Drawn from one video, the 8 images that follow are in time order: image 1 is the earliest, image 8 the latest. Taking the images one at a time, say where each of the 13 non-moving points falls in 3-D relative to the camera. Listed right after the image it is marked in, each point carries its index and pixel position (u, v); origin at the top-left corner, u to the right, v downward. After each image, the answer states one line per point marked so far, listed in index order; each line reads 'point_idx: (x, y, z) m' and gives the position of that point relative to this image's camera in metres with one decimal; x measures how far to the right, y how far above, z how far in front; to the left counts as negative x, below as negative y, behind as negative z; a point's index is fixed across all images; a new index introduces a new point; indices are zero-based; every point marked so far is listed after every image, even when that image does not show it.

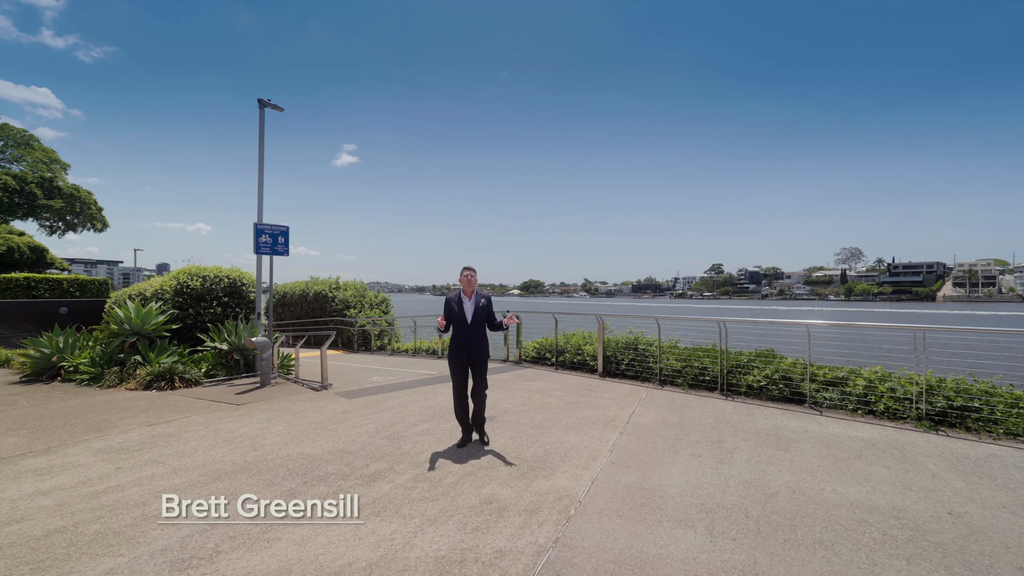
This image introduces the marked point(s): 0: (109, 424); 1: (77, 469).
0: (-5.1, -1.7, +5.5) m
1: (-4.1, -1.7, +4.0) m
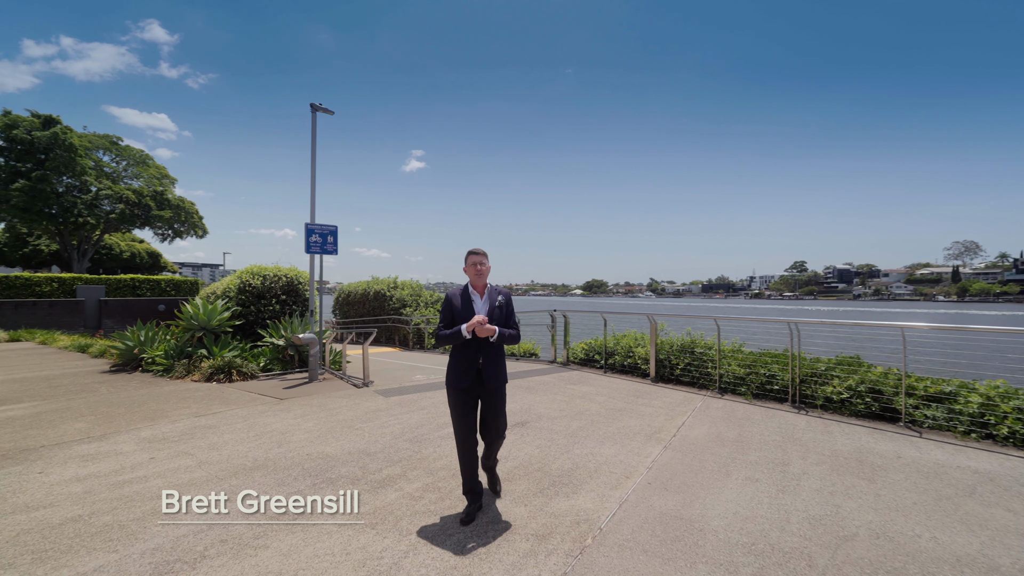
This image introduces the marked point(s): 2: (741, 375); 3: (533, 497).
0: (-4.7, -1.7, +5.8) m
1: (-3.9, -1.7, +4.2) m
2: (+3.8, -1.5, +7.2) m
3: (+0.2, -1.7, +3.5) m
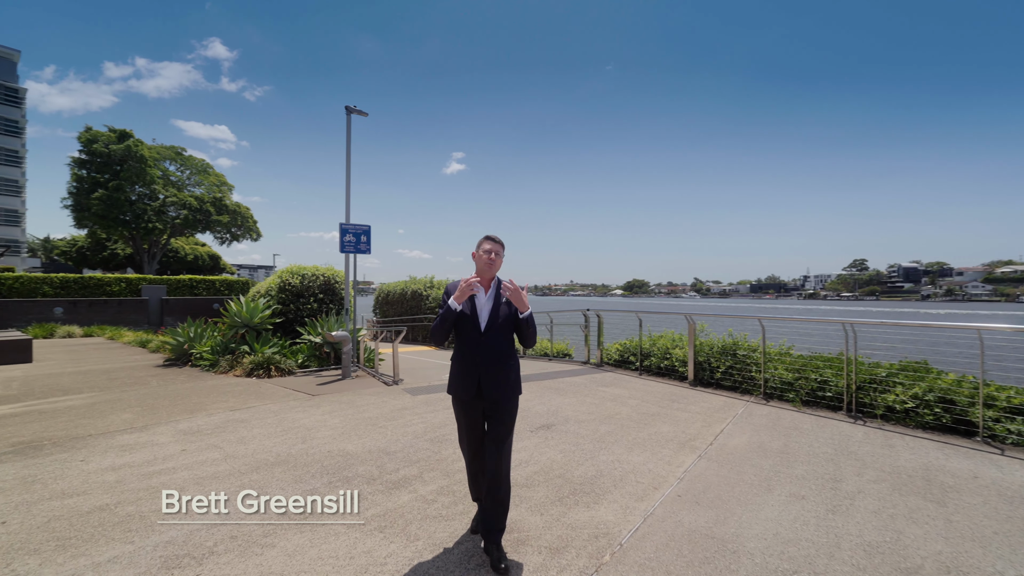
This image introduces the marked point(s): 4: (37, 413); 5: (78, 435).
0: (-4.4, -1.7, +6.0) m
1: (-3.7, -1.6, +4.4) m
2: (+4.3, -1.4, +6.6) m
3: (+0.3, -1.7, +3.3) m
4: (-6.2, -1.6, +5.6) m
5: (-4.8, -1.6, +4.8) m
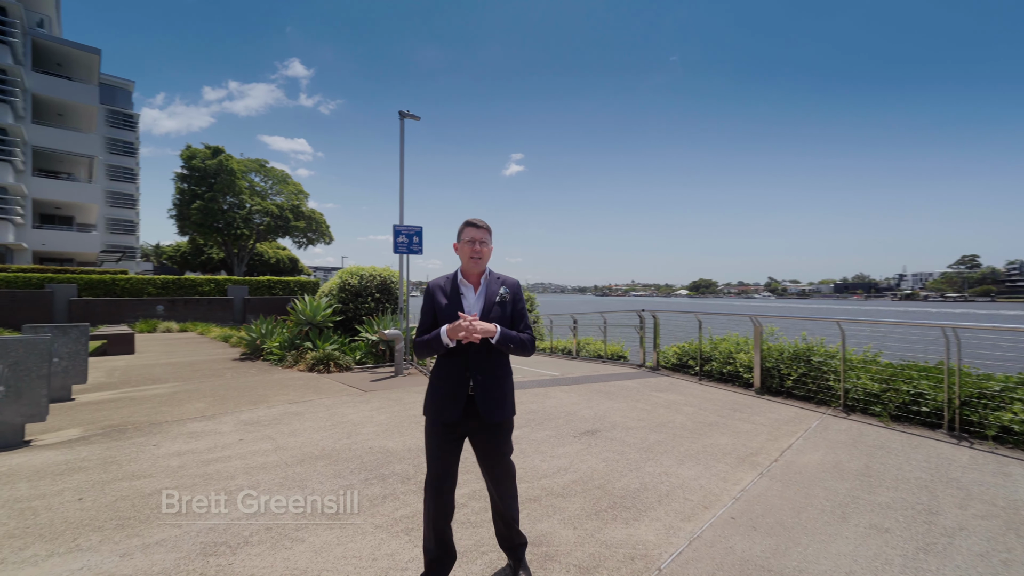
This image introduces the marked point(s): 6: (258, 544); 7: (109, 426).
0: (-3.7, -1.7, +6.4) m
1: (-3.2, -1.6, +4.7) m
2: (+4.9, -1.4, +5.8) m
3: (+0.5, -1.6, +3.0) m
4: (-5.6, -1.6, +6.2) m
5: (-4.3, -1.6, +5.3) m
6: (-1.6, -1.6, +2.7) m
7: (-4.7, -1.6, +5.0) m
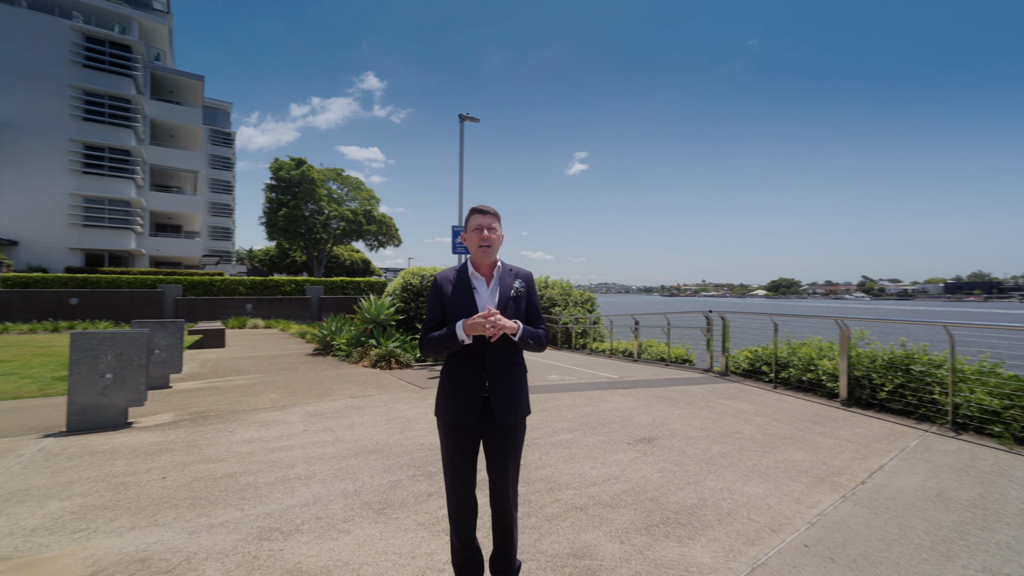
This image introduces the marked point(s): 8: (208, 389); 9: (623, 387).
0: (-2.9, -1.6, +6.8) m
1: (-2.7, -1.6, +5.0) m
2: (+5.6, -1.4, +5.0) m
3: (+0.8, -1.6, +2.8) m
4: (-4.8, -1.6, +6.9) m
5: (-3.7, -1.6, +5.7) m
6: (-1.3, -1.6, +2.8) m
7: (-4.1, -1.6, +5.5) m
8: (-4.8, -1.6, +6.8) m
9: (+2.0, -1.7, +7.6) m
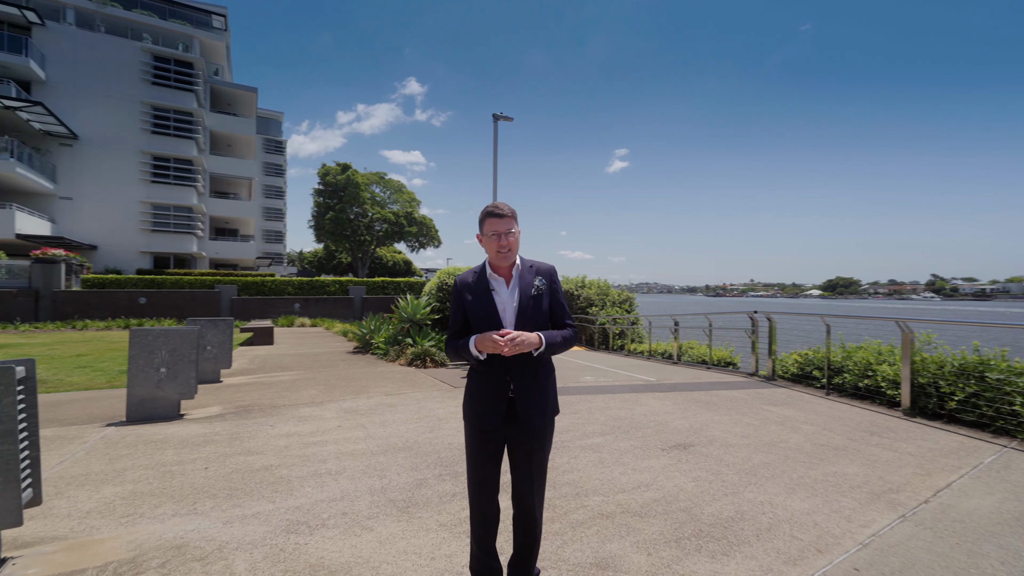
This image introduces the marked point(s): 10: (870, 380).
0: (-2.4, -1.6, +7.0) m
1: (-2.3, -1.6, +5.2) m
2: (+5.9, -1.4, +4.4) m
3: (+1.0, -1.6, +2.7) m
4: (-4.2, -1.6, +7.2) m
5: (-3.2, -1.6, +6.0) m
6: (-1.2, -1.6, +2.8) m
7: (-3.7, -1.6, +5.8) m
8: (-4.3, -1.6, +7.2) m
9: (+2.5, -1.7, +7.3) m
10: (+5.4, -1.4, +6.5) m
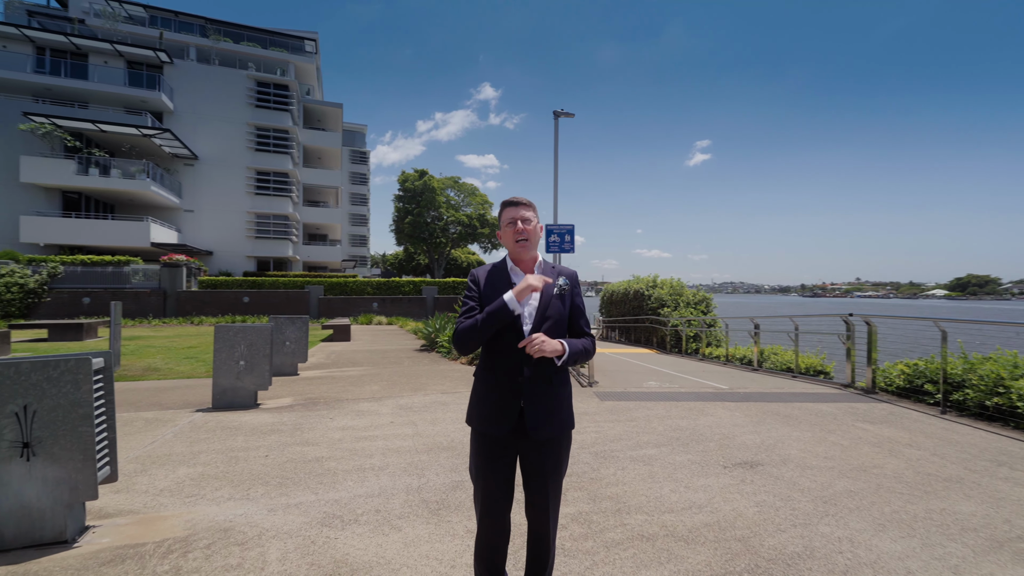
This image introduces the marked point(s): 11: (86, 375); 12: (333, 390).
0: (-1.5, -1.6, +7.1) m
1: (-1.7, -1.6, +5.4) m
2: (+6.2, -1.4, +3.2) m
3: (+1.1, -1.6, +2.4) m
4: (-3.3, -1.6, +7.7) m
5: (-2.5, -1.6, +6.3) m
6: (-1.0, -1.6, +2.9) m
7: (-2.9, -1.6, +6.2) m
8: (-3.3, -1.6, +7.7) m
9: (+3.4, -1.7, +6.7) m
10: (+6.1, -1.4, +5.4) m
11: (-2.5, -0.5, +2.6) m
12: (-2.8, -1.6, +6.7) m
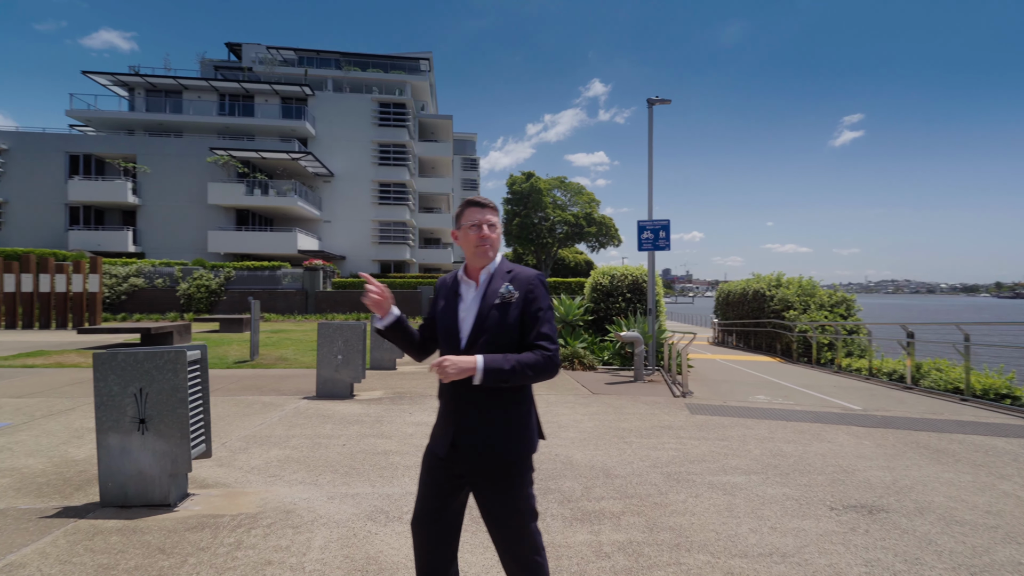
0: (-0.1, -1.7, +7.2) m
1: (-0.8, -1.6, +5.5) m
2: (+6.4, -1.4, +1.4) m
3: (+1.2, -1.6, +1.9) m
4: (-1.7, -1.6, +8.1) m
5: (-1.3, -1.6, +6.6) m
6: (-0.7, -1.6, +2.9) m
7: (-1.8, -1.6, +6.6) m
8: (-1.8, -1.6, +8.1) m
9: (+4.5, -1.7, +5.5) m
10: (+6.8, -1.4, +3.6) m
11: (-2.3, -0.5, +3.0) m
12: (-1.5, -1.6, +7.1) m
